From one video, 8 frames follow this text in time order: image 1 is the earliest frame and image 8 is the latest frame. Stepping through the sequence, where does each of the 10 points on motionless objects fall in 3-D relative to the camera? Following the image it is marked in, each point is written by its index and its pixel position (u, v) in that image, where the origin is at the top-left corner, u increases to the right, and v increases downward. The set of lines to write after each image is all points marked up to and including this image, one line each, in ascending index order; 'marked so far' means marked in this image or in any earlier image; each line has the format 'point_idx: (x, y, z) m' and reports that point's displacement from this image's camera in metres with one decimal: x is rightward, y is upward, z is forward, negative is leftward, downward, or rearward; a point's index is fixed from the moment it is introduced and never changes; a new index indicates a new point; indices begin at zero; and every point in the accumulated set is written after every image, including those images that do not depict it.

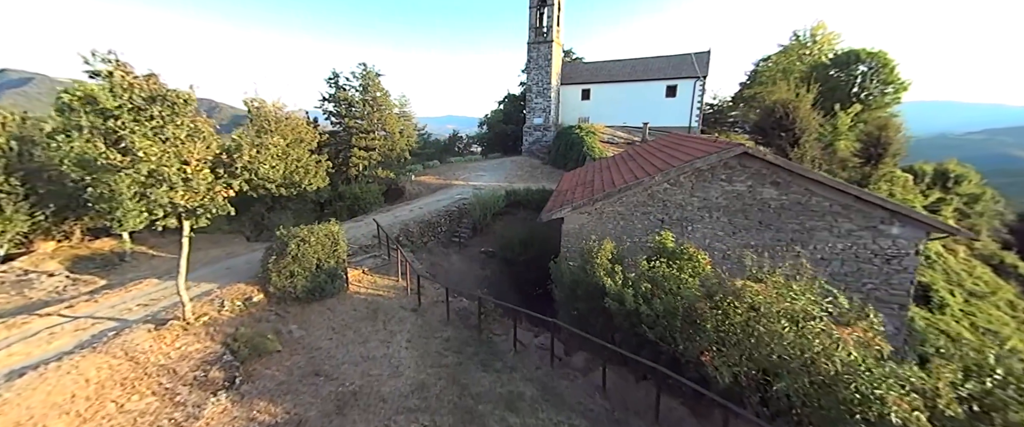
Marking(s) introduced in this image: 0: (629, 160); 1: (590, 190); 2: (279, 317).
0: (+3.9, +1.7, +11.6) m
1: (+2.0, +0.6, +9.0) m
2: (-4.6, -2.0, +6.9) m
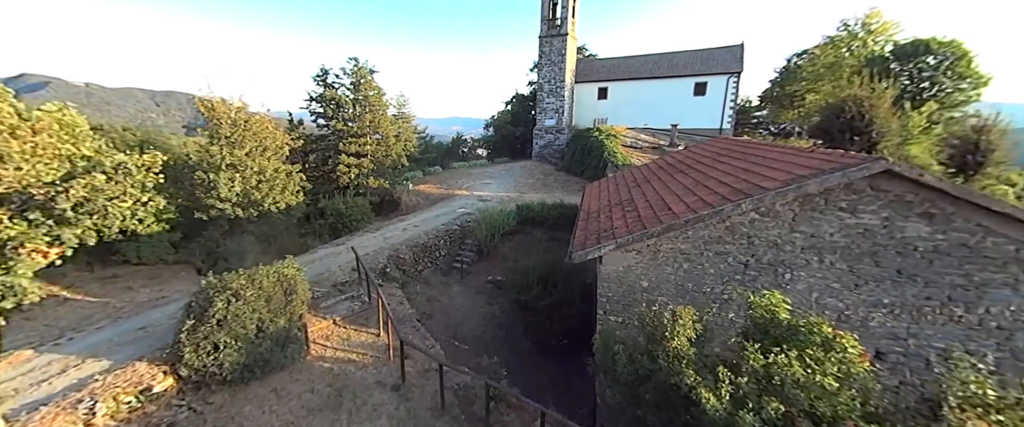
0: (+4.3, +1.1, +9.3) m
1: (+2.3, -0.1, +6.7) m
2: (-4.3, -2.7, +4.7) m
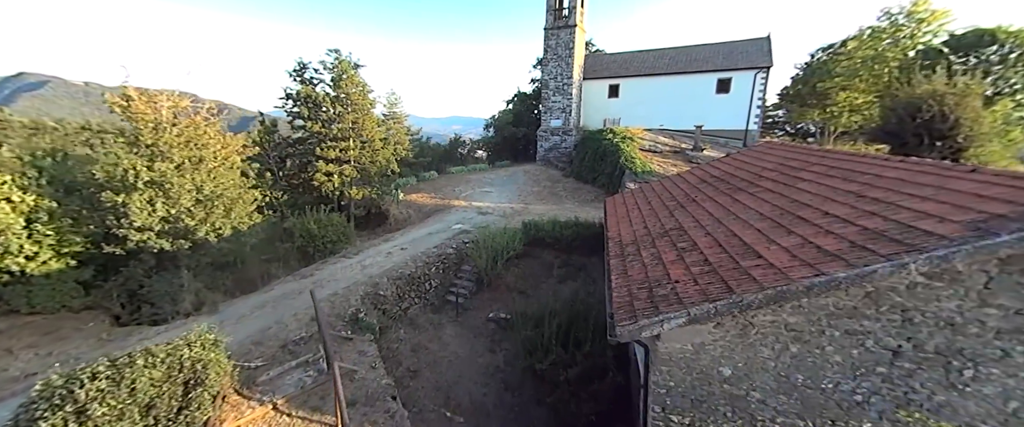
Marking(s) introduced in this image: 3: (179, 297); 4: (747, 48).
0: (+4.4, +0.5, +7.2) m
1: (+2.5, -0.7, +4.7) m
2: (-4.1, -3.3, +2.6) m
3: (-6.9, -1.7, +7.2) m
4: (+13.4, +9.4, +20.1) m
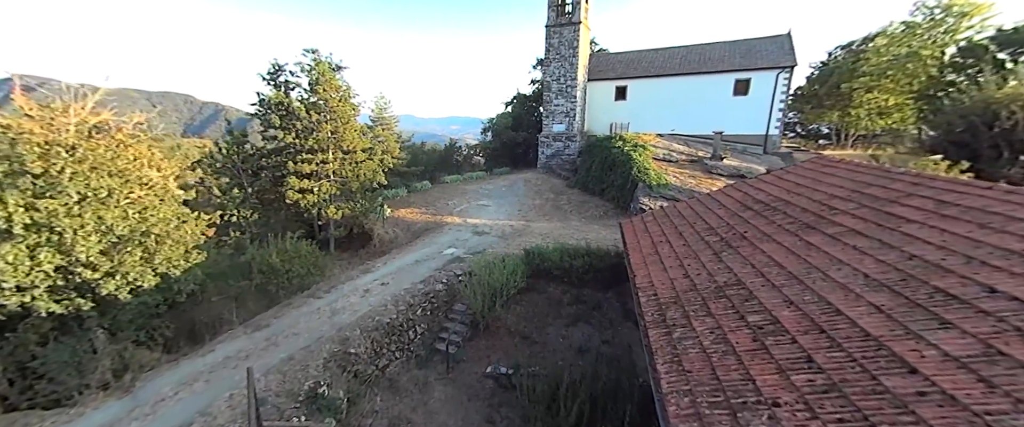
0: (+4.5, -0.2, +5.7) m
1: (+2.6, -1.3, +3.1) m
2: (-4.0, -4.0, +1.0) m
3: (-6.8, -2.4, +5.6) m
4: (+13.3, +8.8, +18.6) m
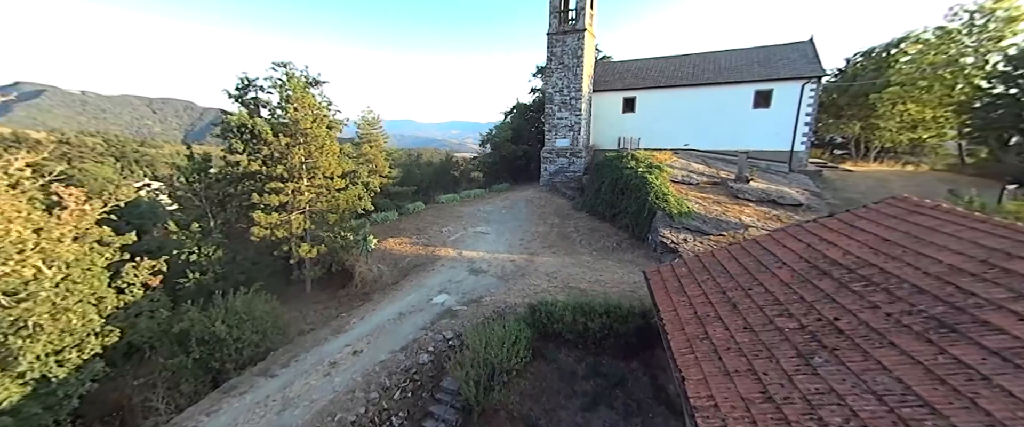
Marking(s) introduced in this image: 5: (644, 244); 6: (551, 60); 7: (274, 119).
0: (+4.5, -1.2, +4.0) m
1: (+2.6, -2.3, +1.5) m
2: (-3.9, -5.0, -0.7) m
3: (-6.8, -3.5, +4.0) m
4: (+13.3, +7.7, +17.1) m
5: (+4.5, -1.0, +11.9) m
6: (+2.0, +7.8, +17.8) m
7: (-7.3, +2.9, +10.7) m
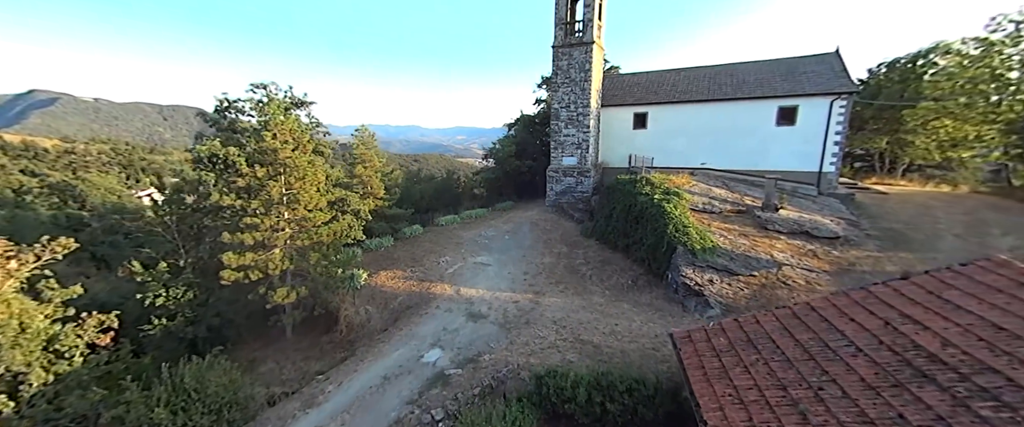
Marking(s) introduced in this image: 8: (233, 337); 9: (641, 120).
0: (+4.5, -2.1, +2.8) m
1: (+2.6, -3.2, +0.2) m
2: (-4.0, -5.8, -1.9) m
3: (-6.8, -4.4, +2.8) m
4: (+13.5, +6.6, +15.9) m
5: (+4.6, -2.1, +10.6) m
6: (+2.2, +6.6, +16.7) m
7: (-7.2, +1.8, +9.7) m
8: (-8.7, -3.8, +11.0) m
9: (+6.4, +4.7, +17.5) m
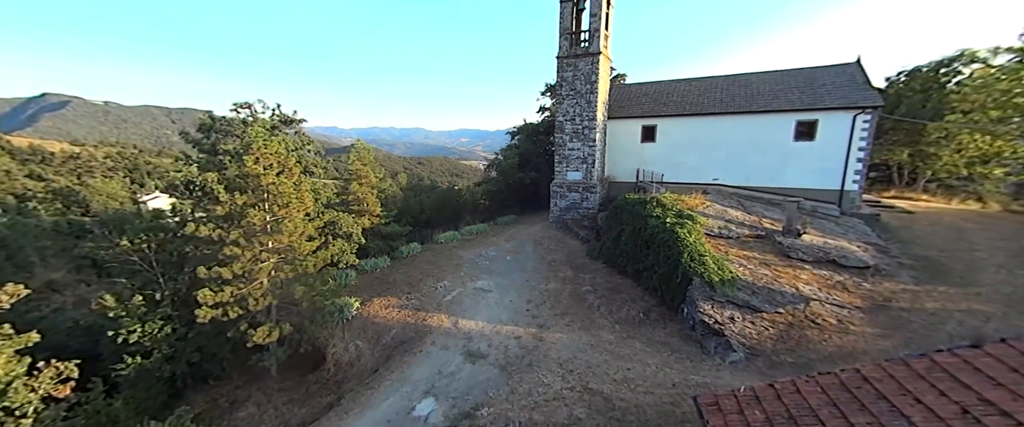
0: (+4.5, -2.8, +1.9) m
1: (+2.6, -3.9, -0.6) m
2: (-4.0, -6.5, -2.7) m
3: (-6.8, -5.1, +2.0) m
4: (+13.6, +5.7, +15.0) m
5: (+4.6, -2.9, +9.8) m
6: (+2.3, +5.8, +16.0) m
7: (-7.2, +1.1, +9.0) m
8: (-8.7, -4.6, +10.2) m
9: (+6.5, +3.8, +16.7) m
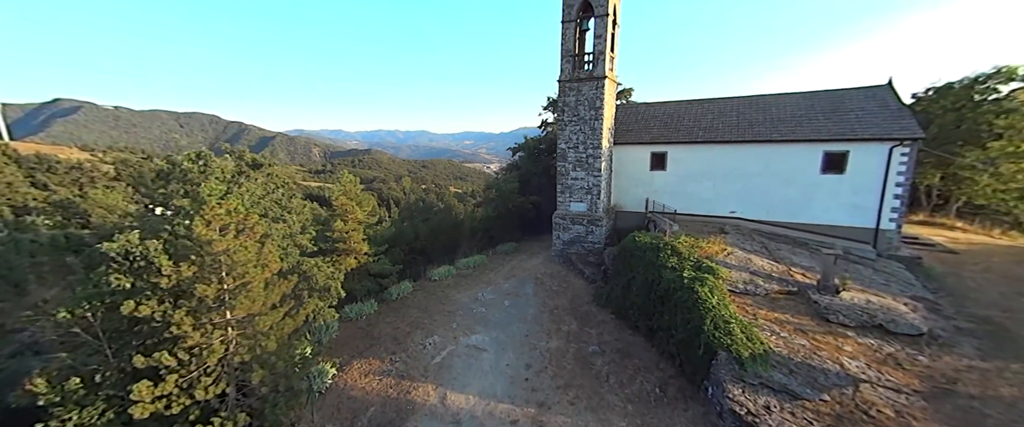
0: (+4.3, -4.2, +0.5) m
1: (+2.3, -5.3, -2.0) m
2: (-4.3, -7.9, -4.0) m
3: (-7.0, -6.6, +0.7) m
4: (+13.5, +4.2, +13.6) m
5: (+4.5, -4.4, +8.4) m
6: (+2.2, +4.2, +14.7) m
7: (-7.3, -0.5, +7.7) m
8: (-8.8, -6.2, +9.0) m
9: (+6.5, +2.3, +15.4) m
